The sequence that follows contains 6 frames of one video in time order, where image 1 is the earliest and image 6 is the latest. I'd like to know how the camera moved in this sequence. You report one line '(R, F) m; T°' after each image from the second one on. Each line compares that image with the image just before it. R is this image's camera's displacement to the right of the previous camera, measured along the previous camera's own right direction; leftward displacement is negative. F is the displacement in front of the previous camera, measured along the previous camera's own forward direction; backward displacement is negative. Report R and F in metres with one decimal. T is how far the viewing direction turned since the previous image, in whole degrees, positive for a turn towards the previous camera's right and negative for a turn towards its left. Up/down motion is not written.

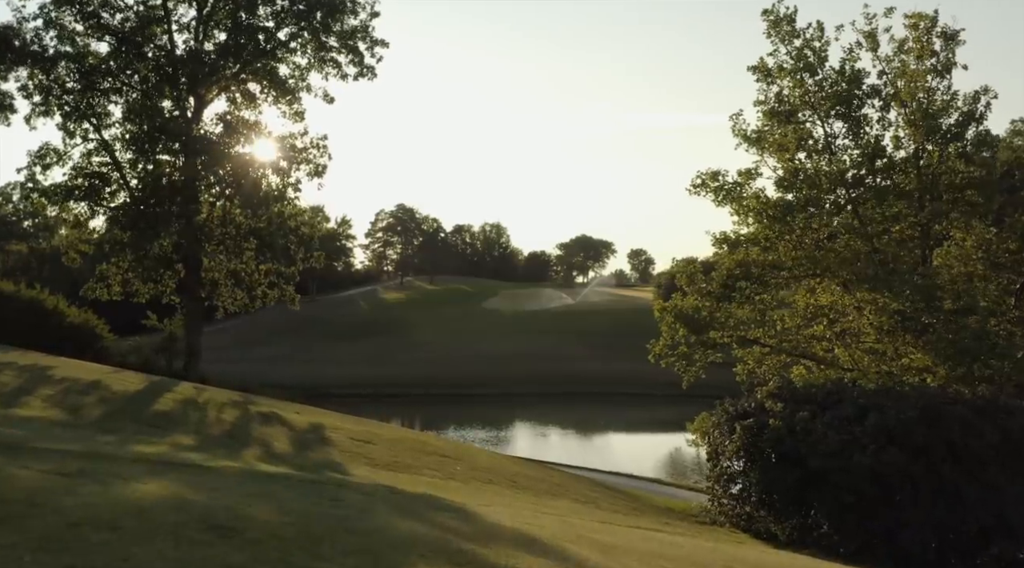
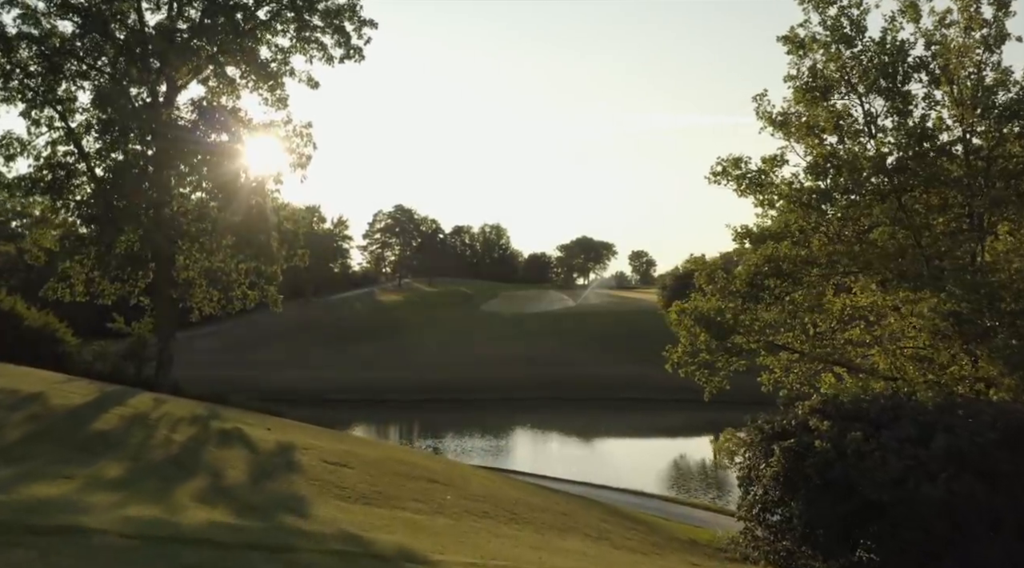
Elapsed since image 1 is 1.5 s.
(0.0, +2.4) m; 0°
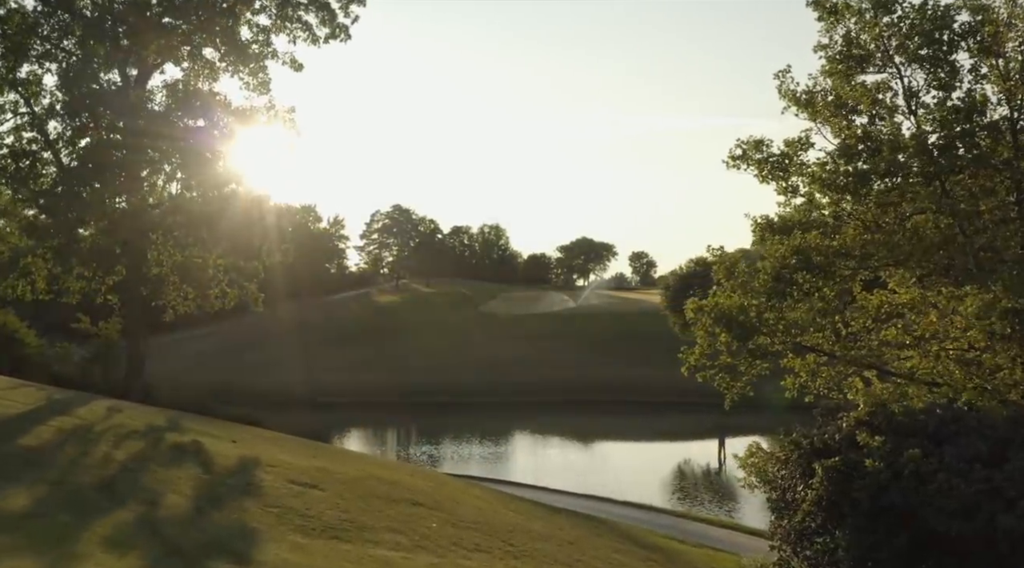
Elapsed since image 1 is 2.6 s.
(0.0, +2.1) m; 0°
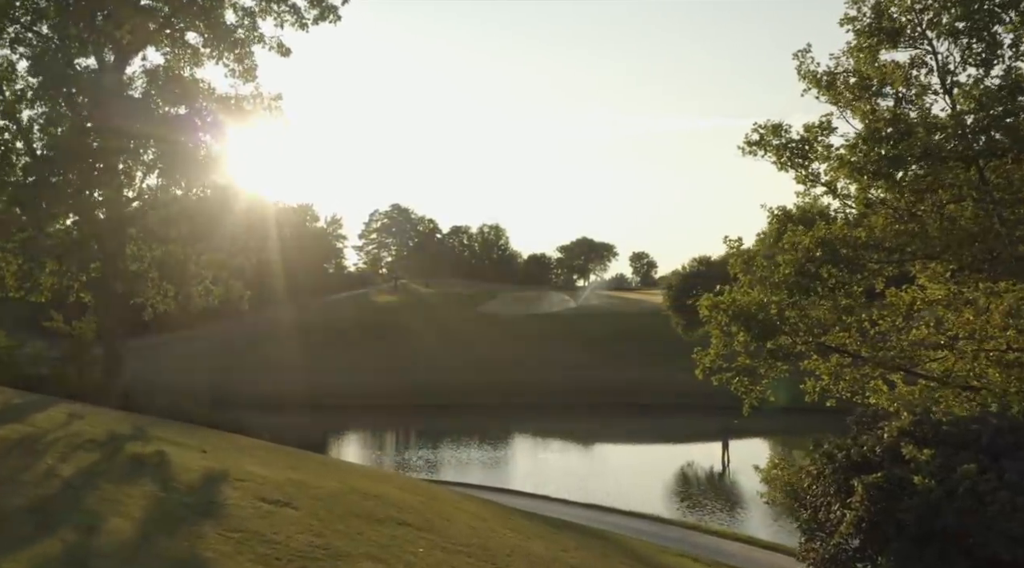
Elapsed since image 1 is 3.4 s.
(0.0, +1.5) m; 0°
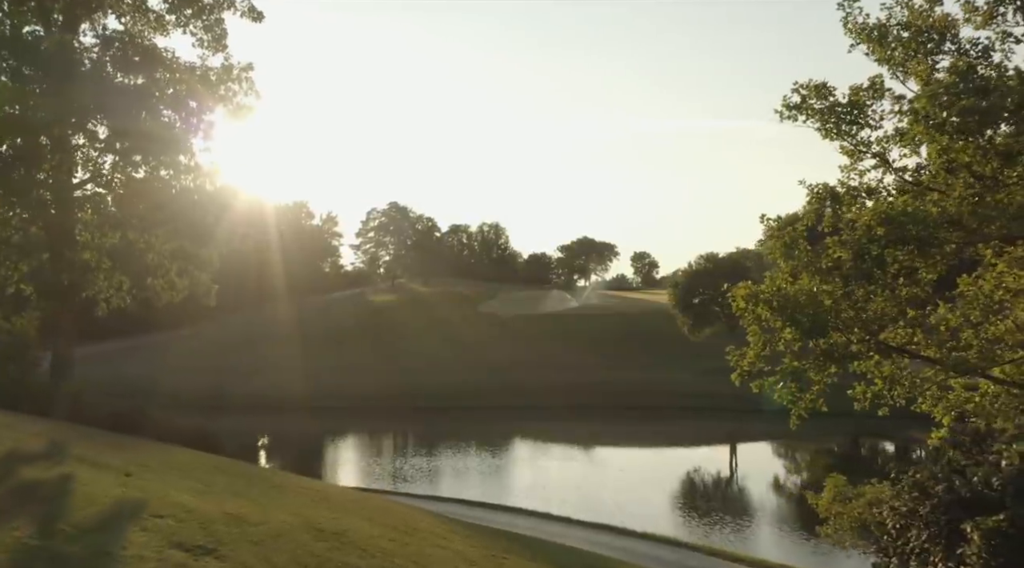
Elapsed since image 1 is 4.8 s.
(0.0, +2.7) m; 0°
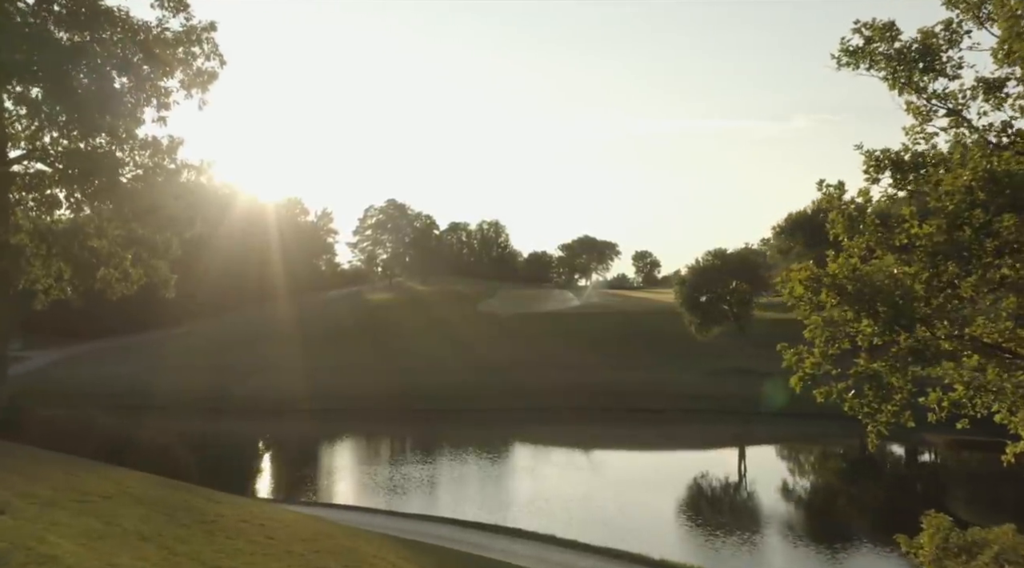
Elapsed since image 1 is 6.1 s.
(0.0, +2.8) m; 0°
